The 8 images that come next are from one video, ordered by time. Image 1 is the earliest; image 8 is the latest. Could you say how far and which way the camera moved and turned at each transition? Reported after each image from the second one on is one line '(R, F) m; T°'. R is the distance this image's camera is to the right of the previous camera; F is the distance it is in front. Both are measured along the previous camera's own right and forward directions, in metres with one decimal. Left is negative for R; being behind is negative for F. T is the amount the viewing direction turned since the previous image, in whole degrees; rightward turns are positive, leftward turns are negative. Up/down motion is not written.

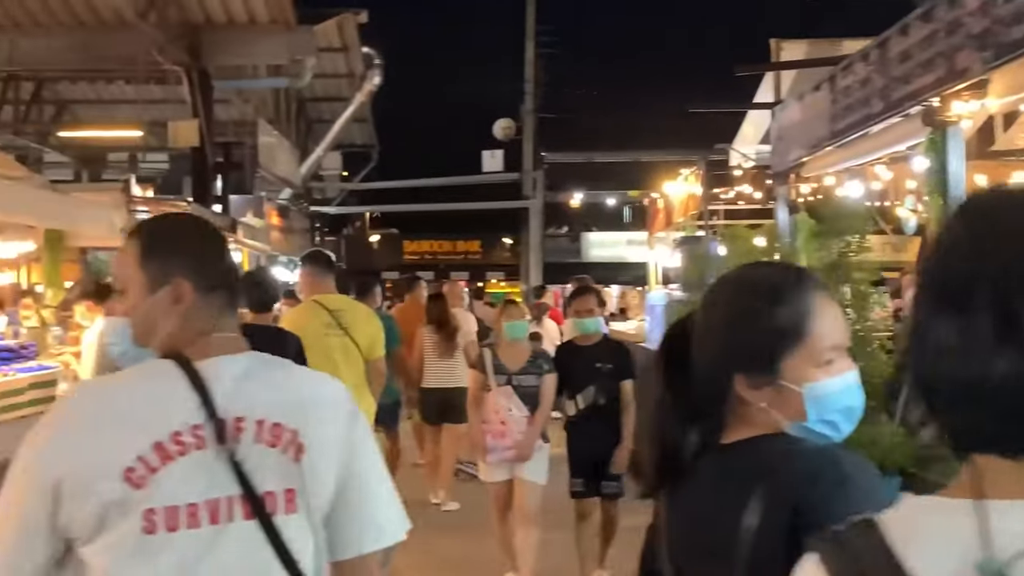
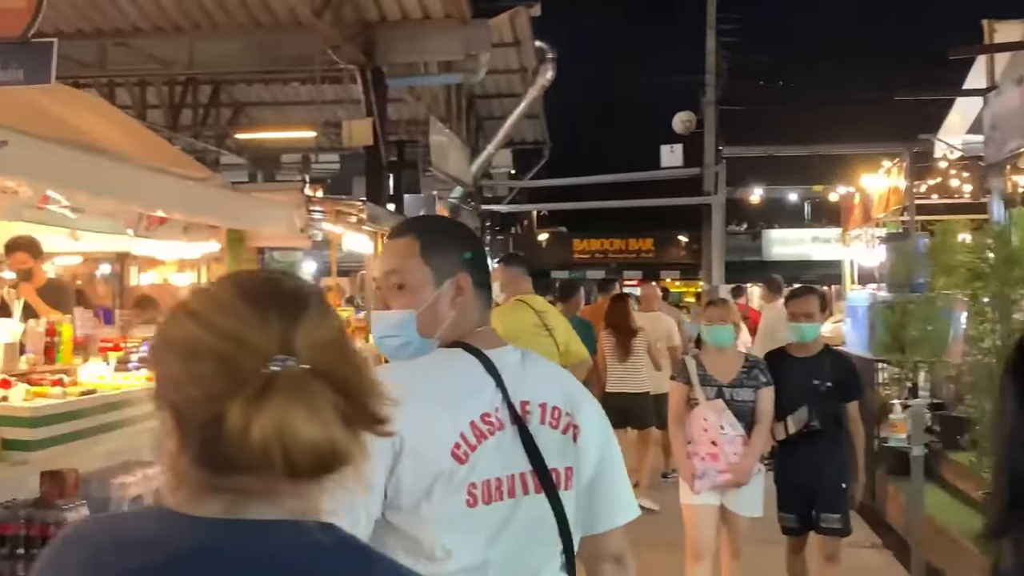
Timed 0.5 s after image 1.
(-0.2, +0.2) m; -7°
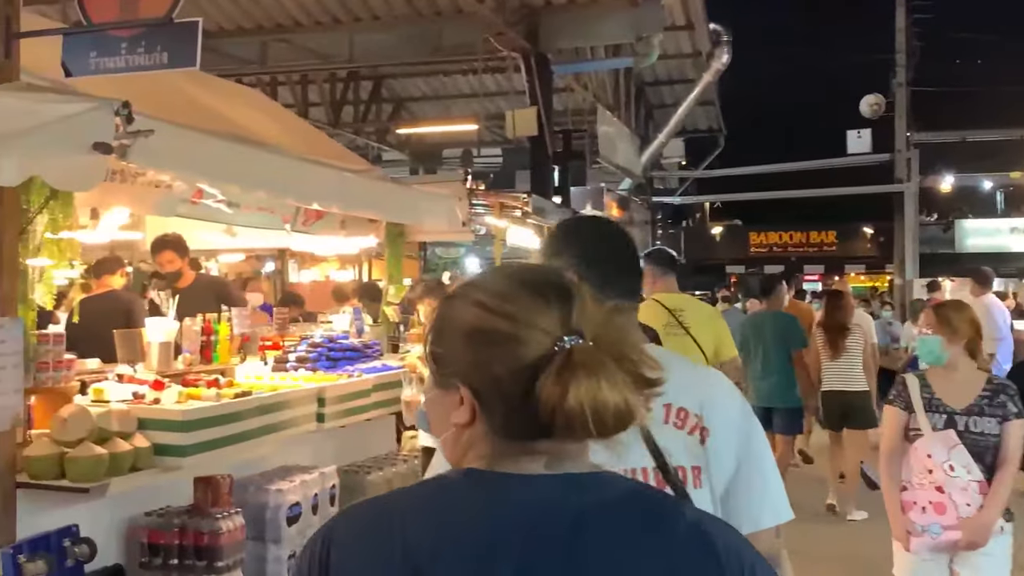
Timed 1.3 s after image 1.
(0.0, +0.4) m; -8°
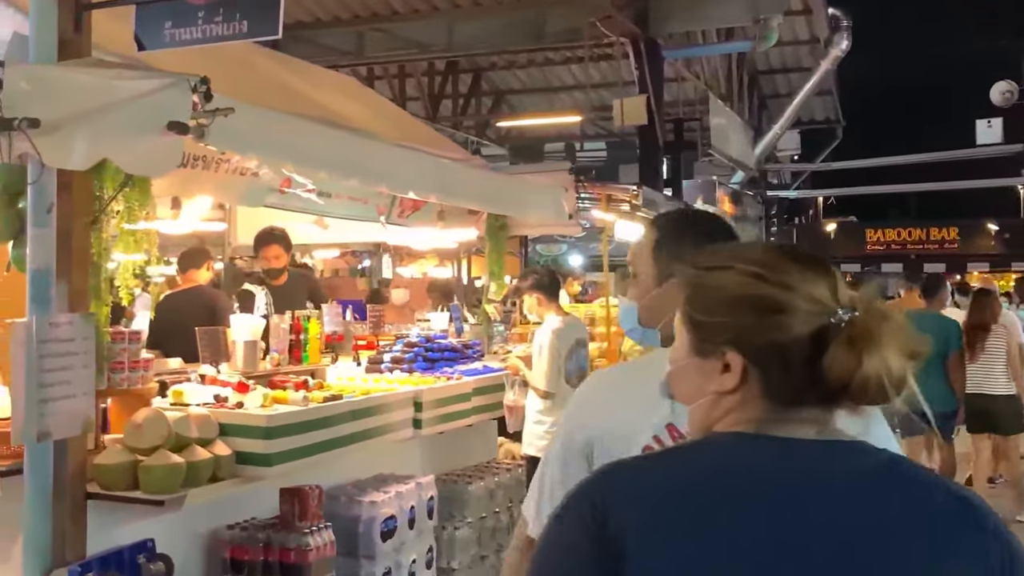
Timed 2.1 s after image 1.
(0.0, +0.4) m; -5°
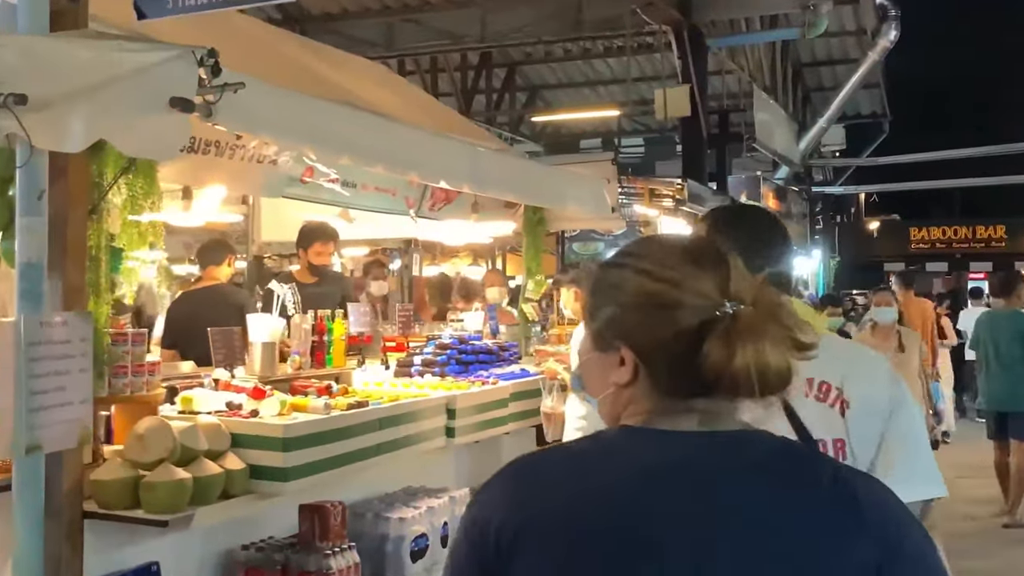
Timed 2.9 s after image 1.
(0.0, +0.3) m; -2°
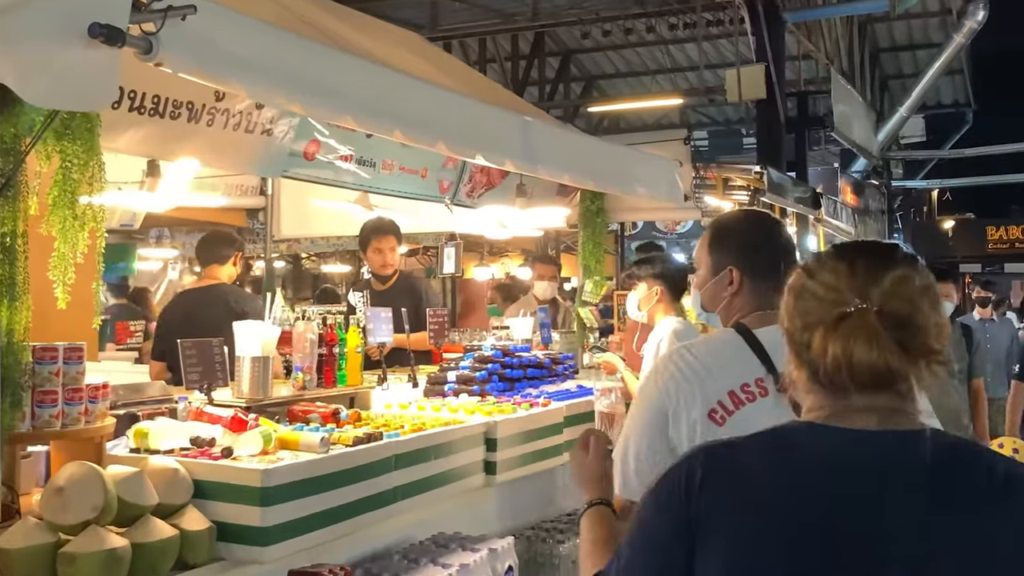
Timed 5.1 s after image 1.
(0.0, +0.8) m; -3°
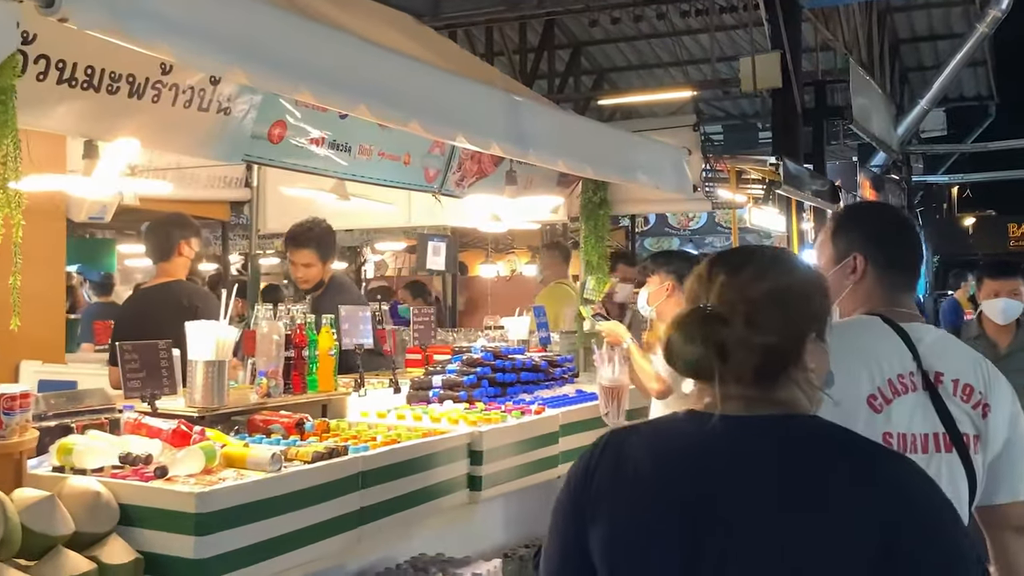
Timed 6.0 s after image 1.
(+0.1, +0.3) m; -1°
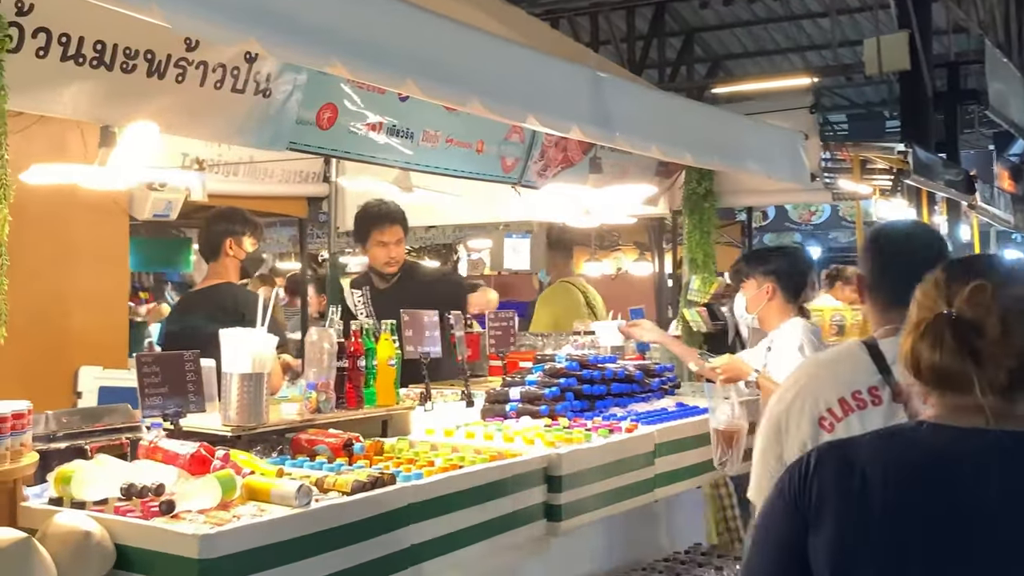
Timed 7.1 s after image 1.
(+0.1, +0.3) m; -6°
